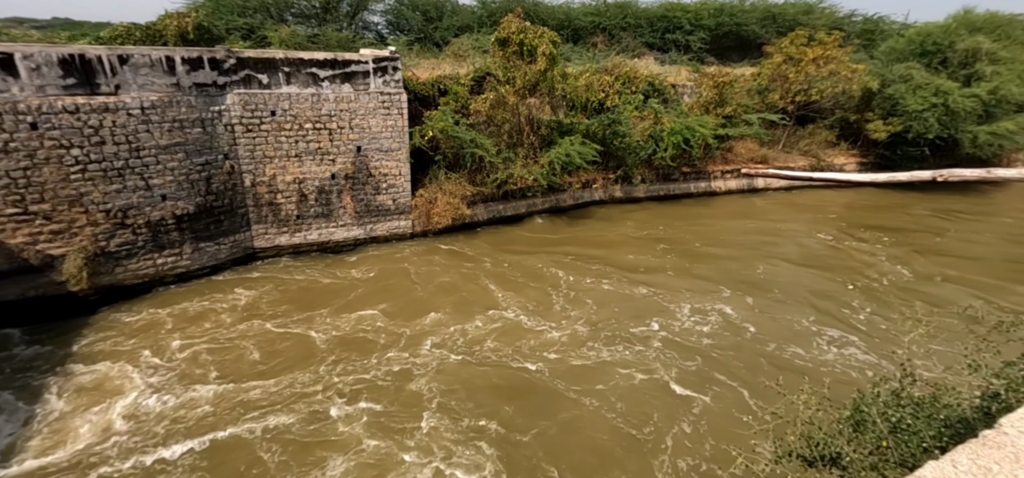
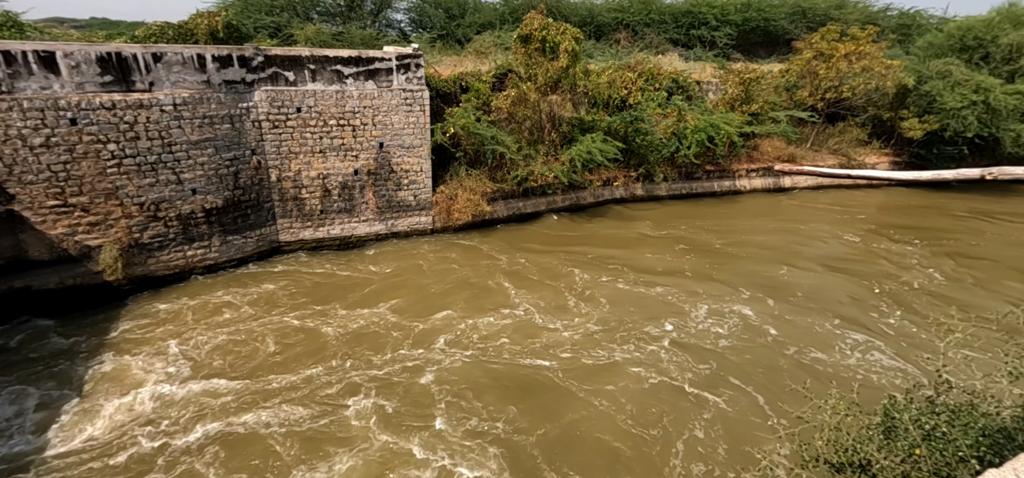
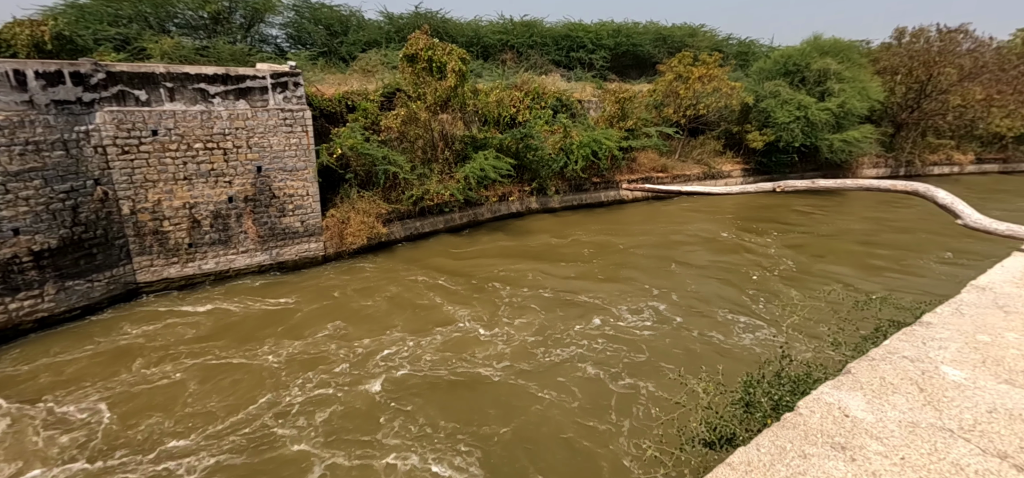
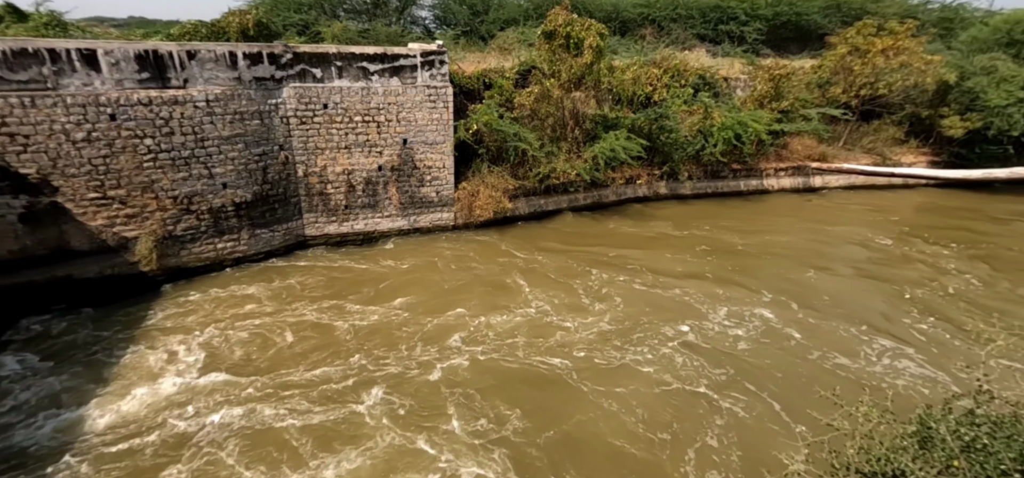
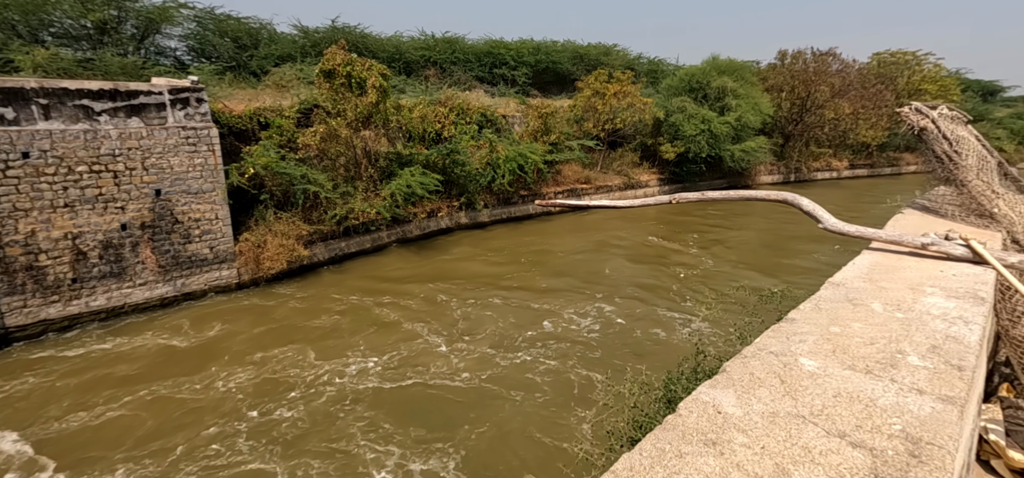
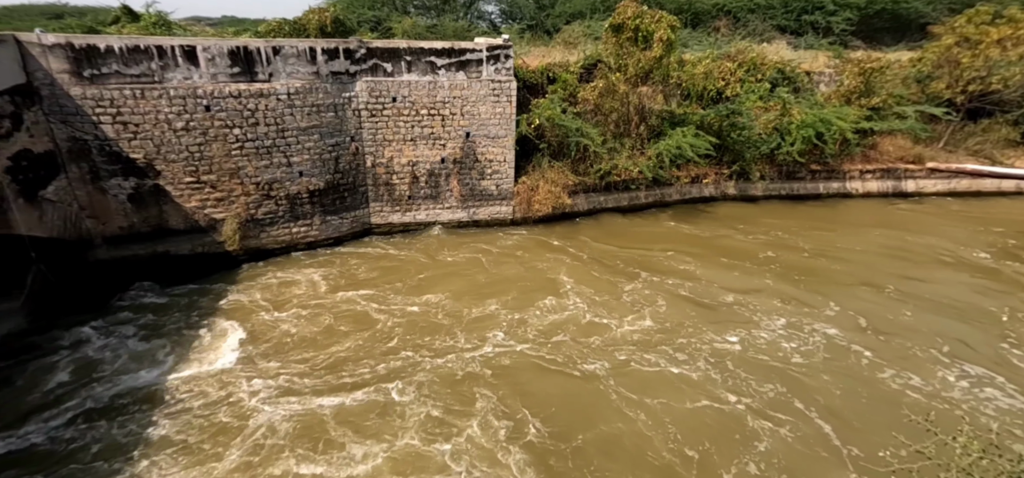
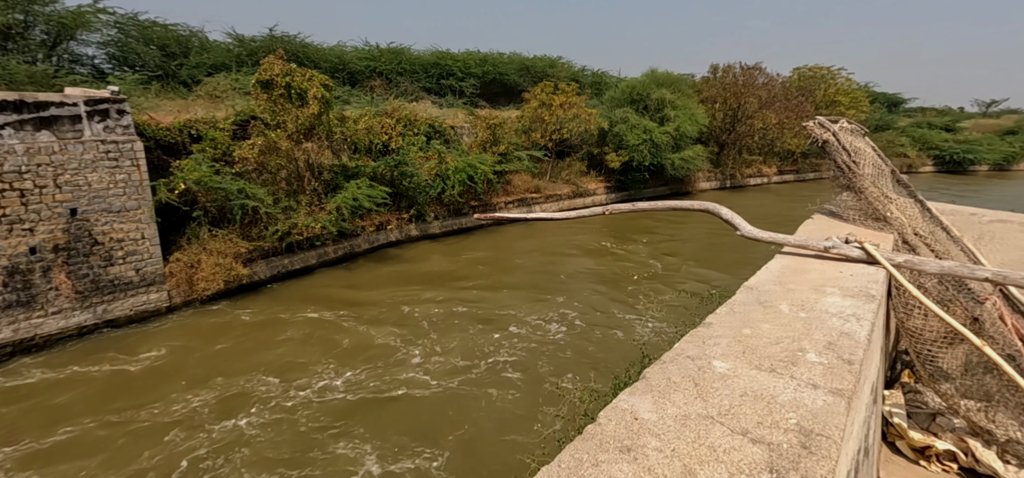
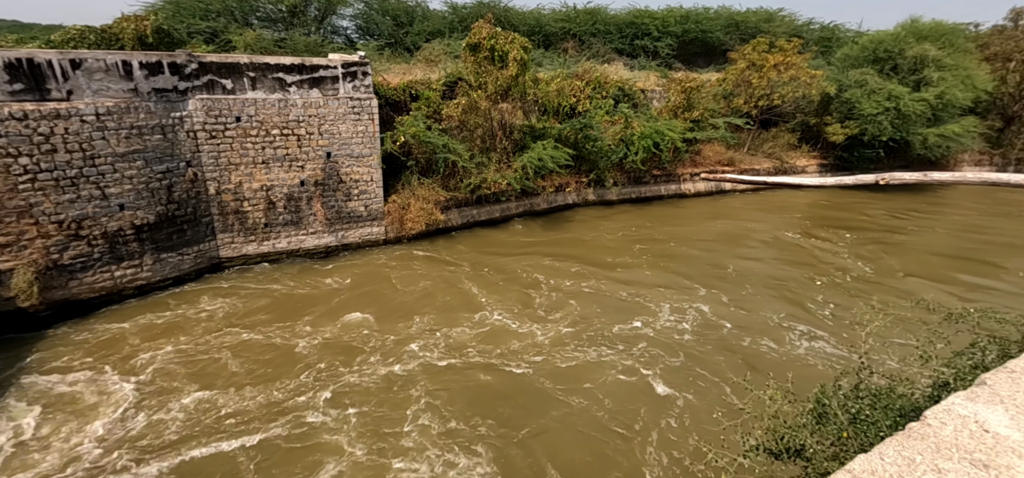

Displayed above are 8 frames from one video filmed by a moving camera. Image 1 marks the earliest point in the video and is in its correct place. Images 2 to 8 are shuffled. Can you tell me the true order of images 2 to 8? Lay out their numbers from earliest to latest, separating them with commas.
4, 6, 2, 8, 3, 5, 7
